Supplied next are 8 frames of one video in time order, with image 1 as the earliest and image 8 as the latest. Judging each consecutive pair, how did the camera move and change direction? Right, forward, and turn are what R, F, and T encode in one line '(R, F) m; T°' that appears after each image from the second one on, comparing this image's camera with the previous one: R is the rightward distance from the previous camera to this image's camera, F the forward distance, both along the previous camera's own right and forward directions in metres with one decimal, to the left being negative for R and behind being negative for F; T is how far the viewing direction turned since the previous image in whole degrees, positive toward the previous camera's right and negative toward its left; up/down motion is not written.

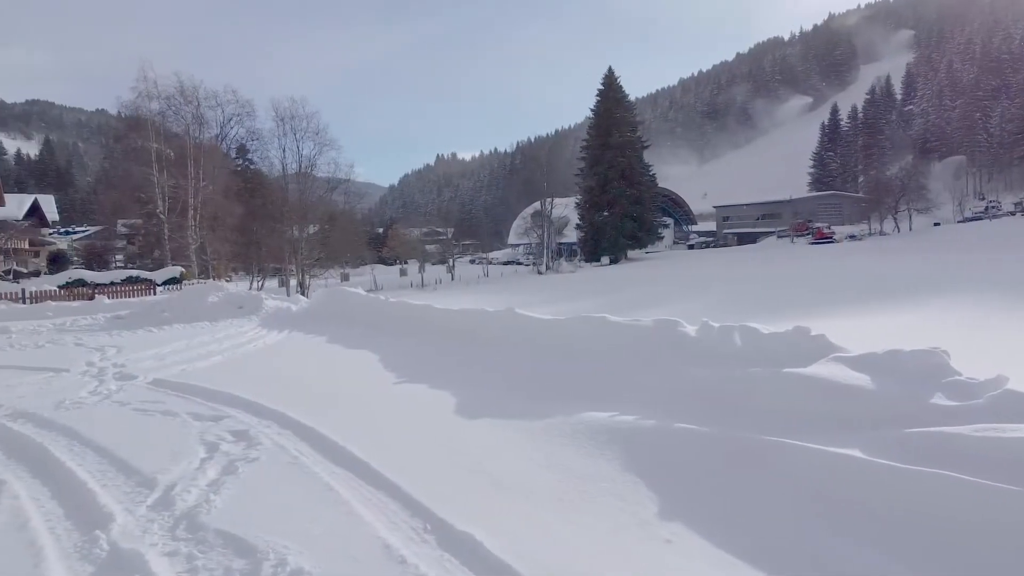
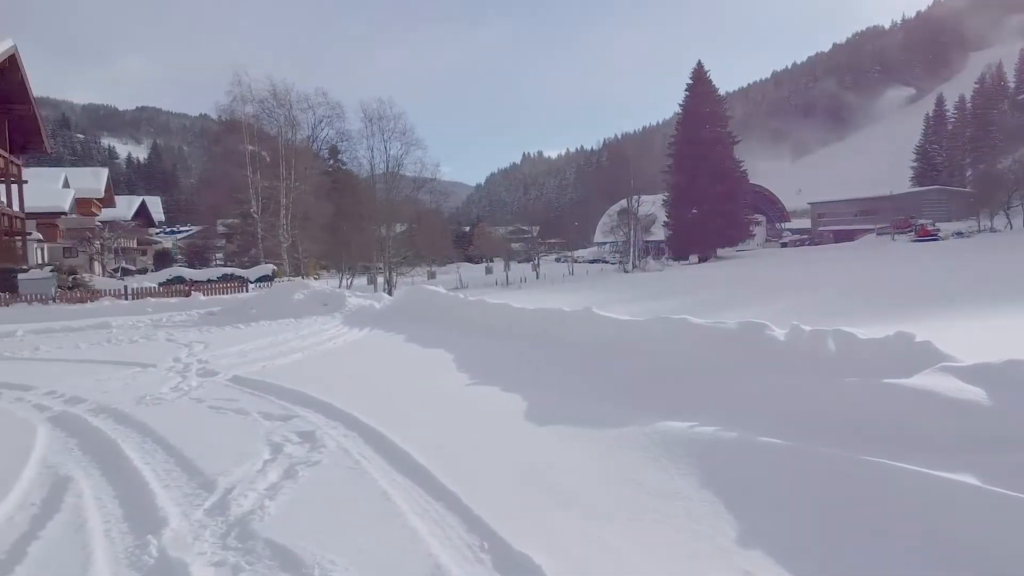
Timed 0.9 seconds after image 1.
(+0.1, +0.3) m; -6°
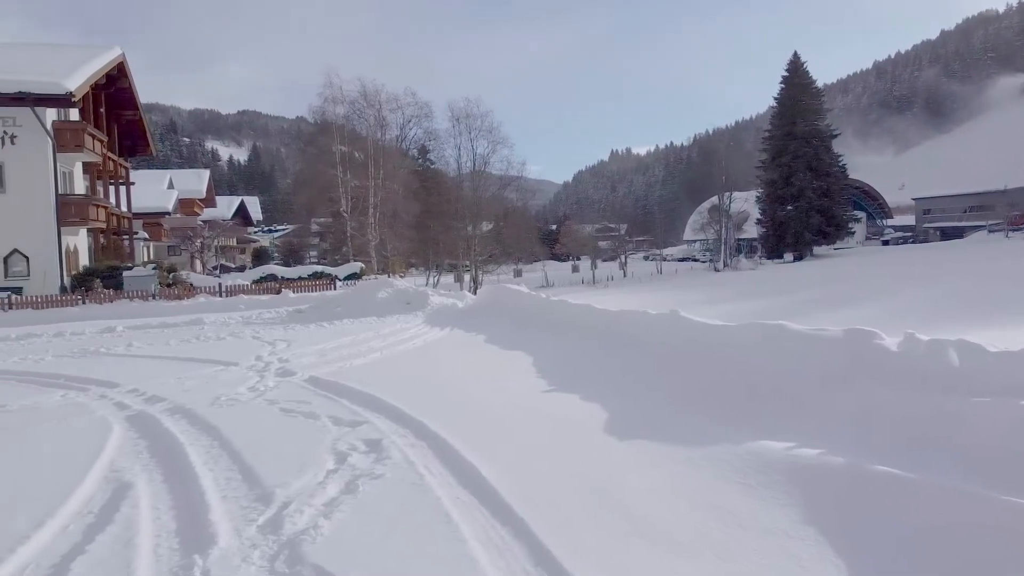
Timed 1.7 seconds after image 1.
(+0.1, +0.5) m; -6°
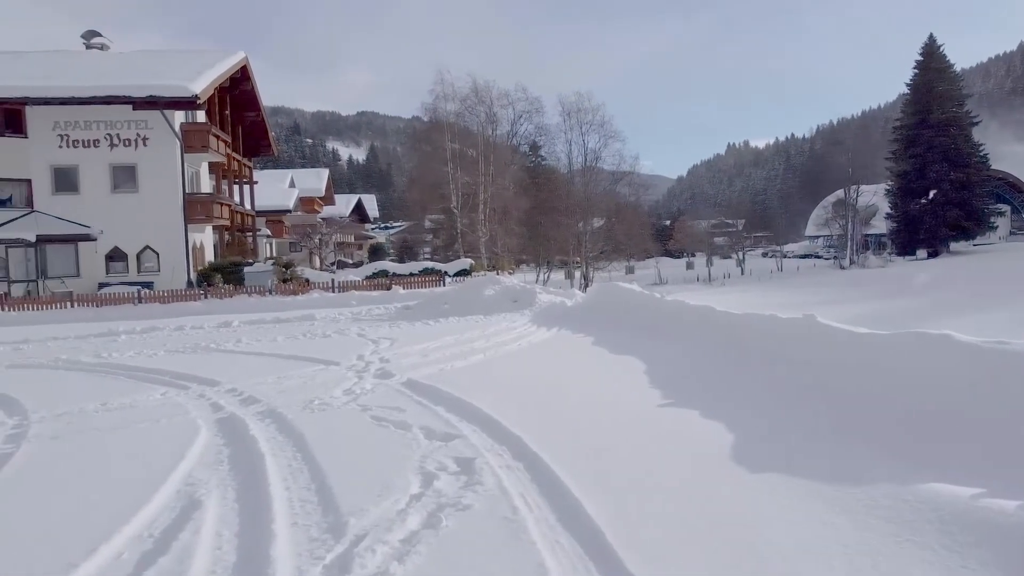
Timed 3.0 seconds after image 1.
(0.0, +0.8) m; -8°
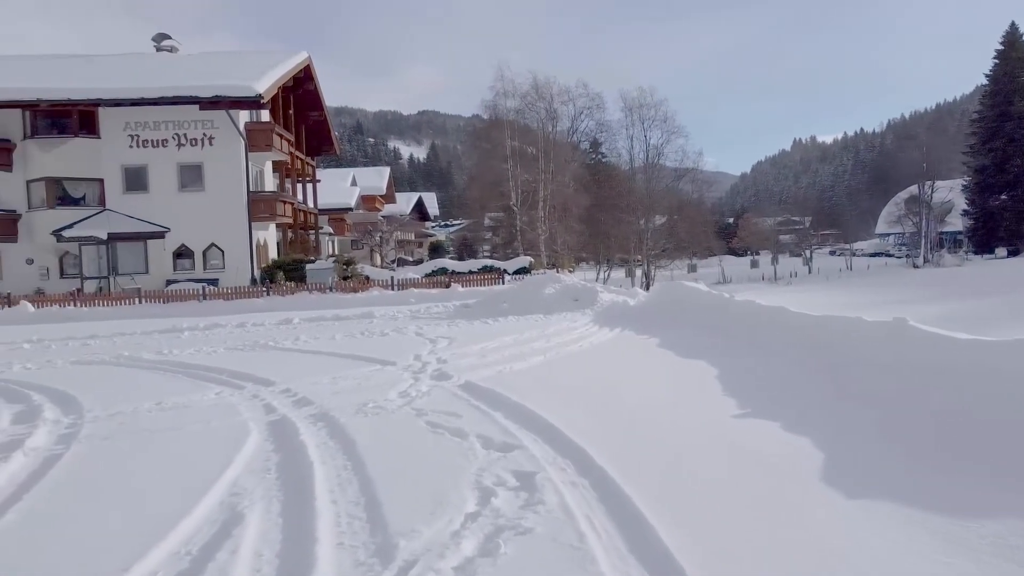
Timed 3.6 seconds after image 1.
(0.0, +0.5) m; -4°
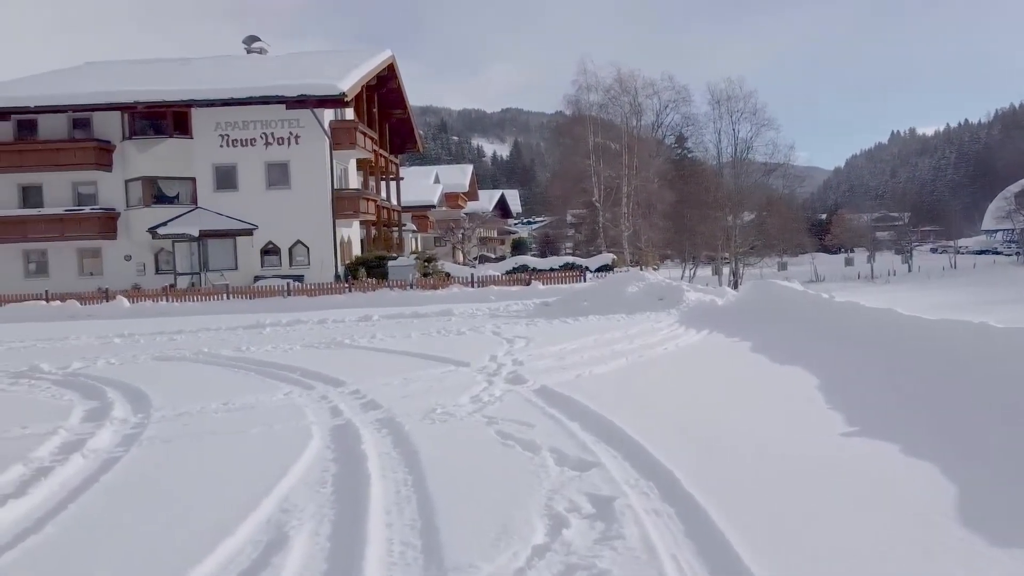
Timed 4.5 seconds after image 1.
(0.0, +0.6) m; -6°
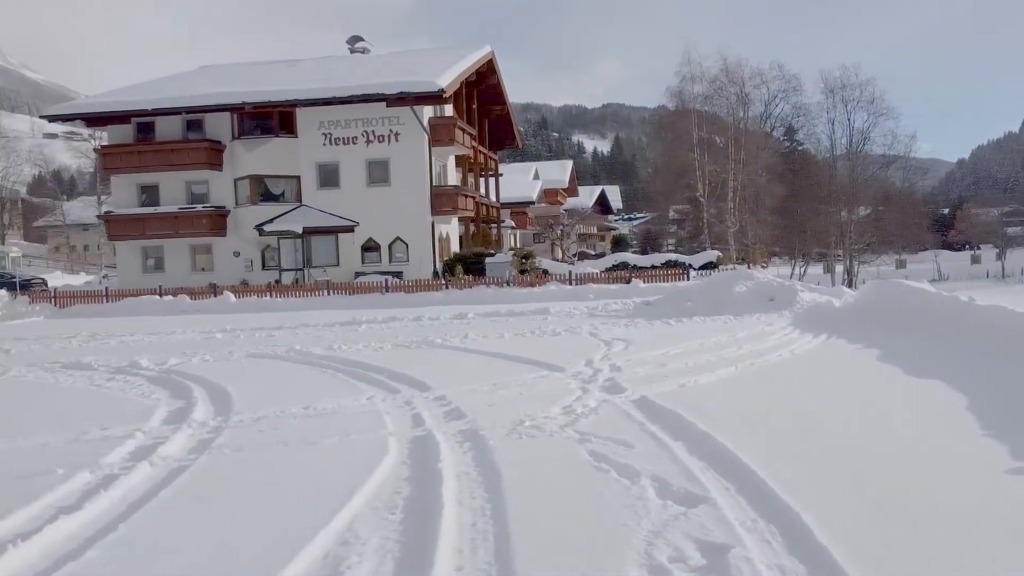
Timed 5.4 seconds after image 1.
(0.0, +0.7) m; -7°
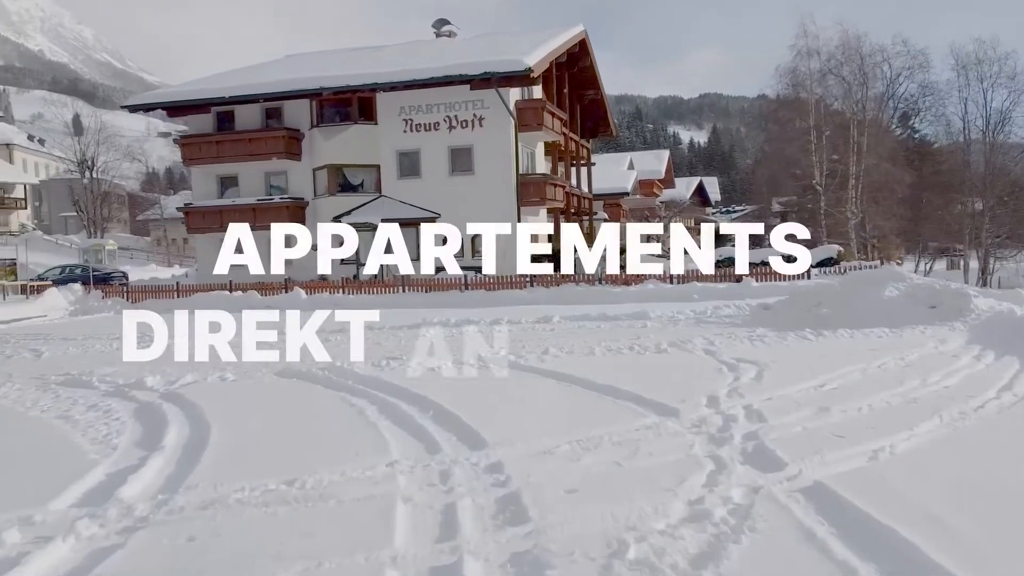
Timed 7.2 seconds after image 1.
(0.0, +3.0) m; -7°
